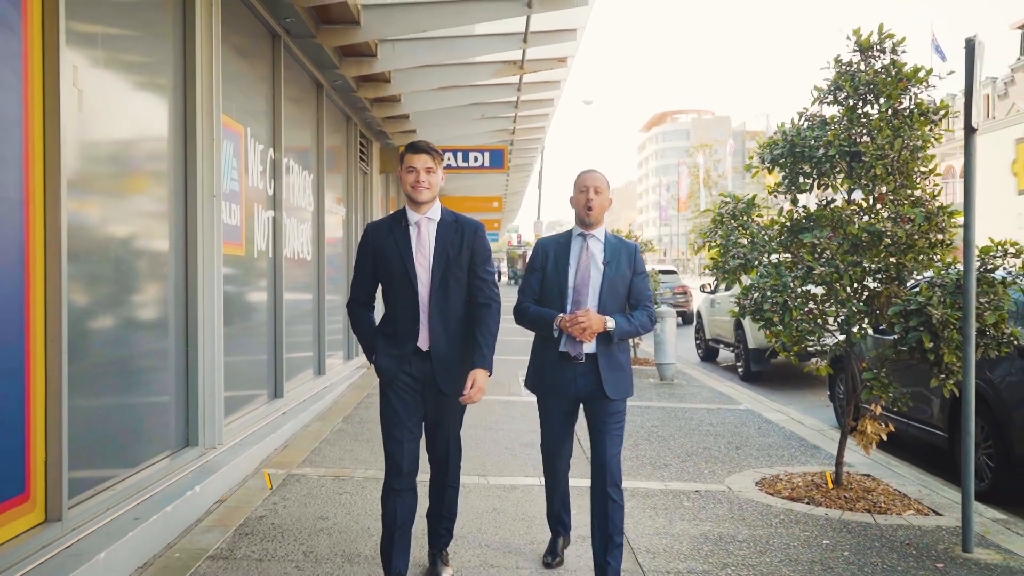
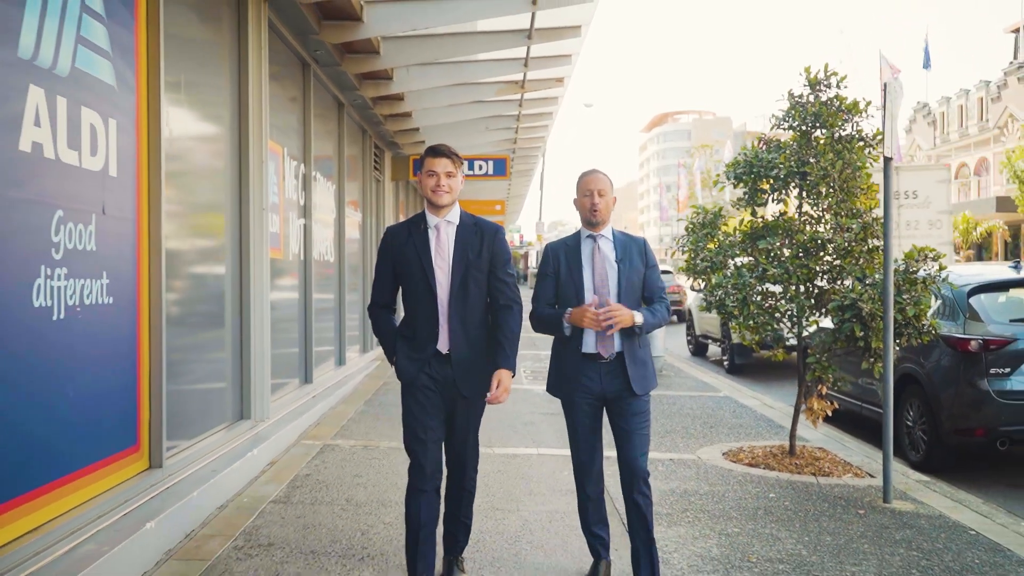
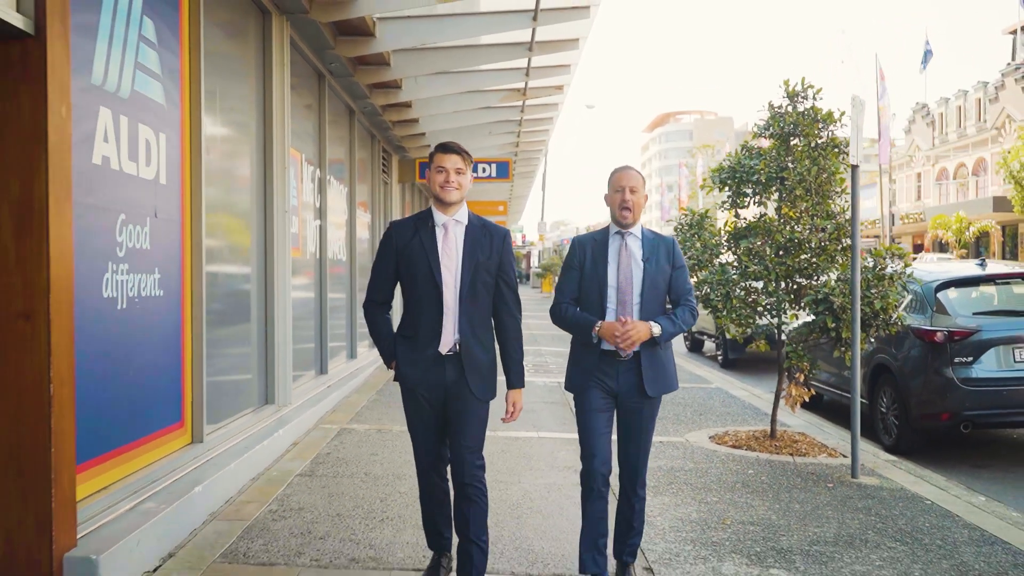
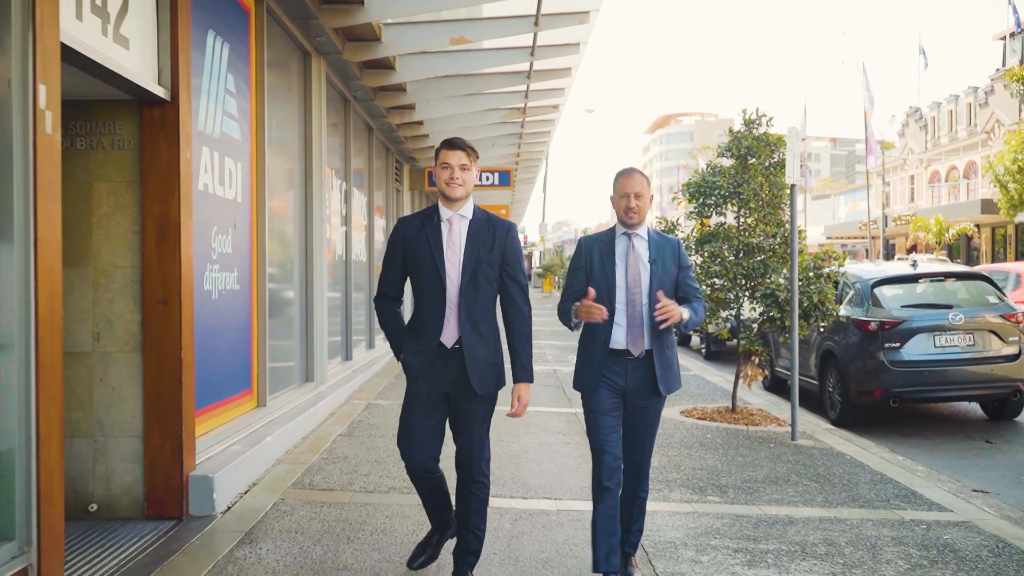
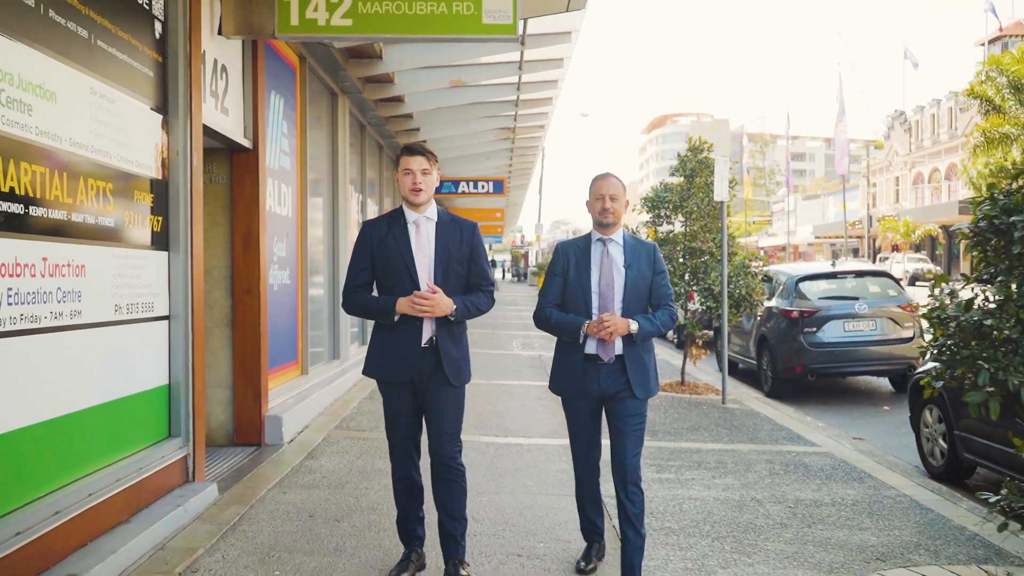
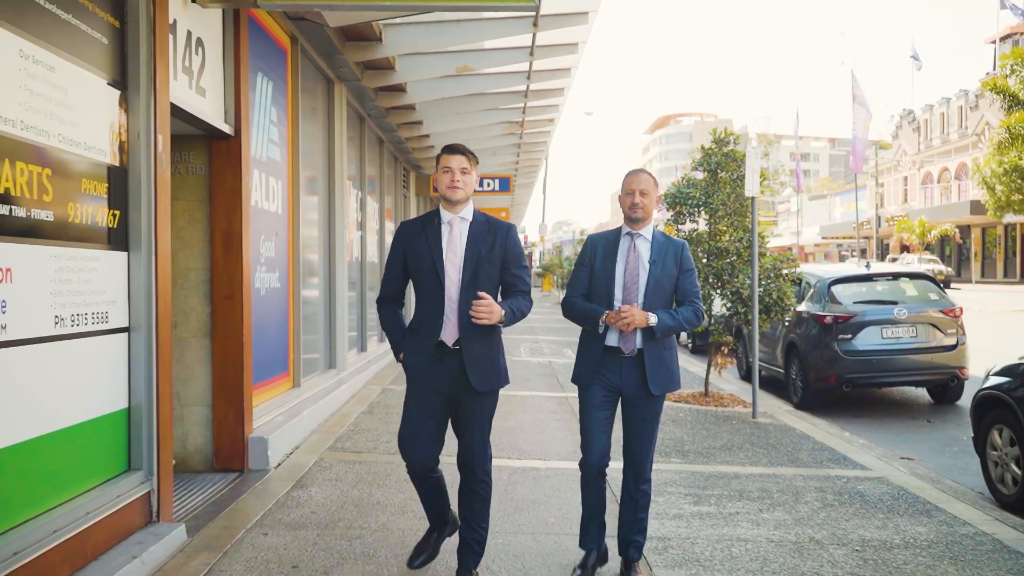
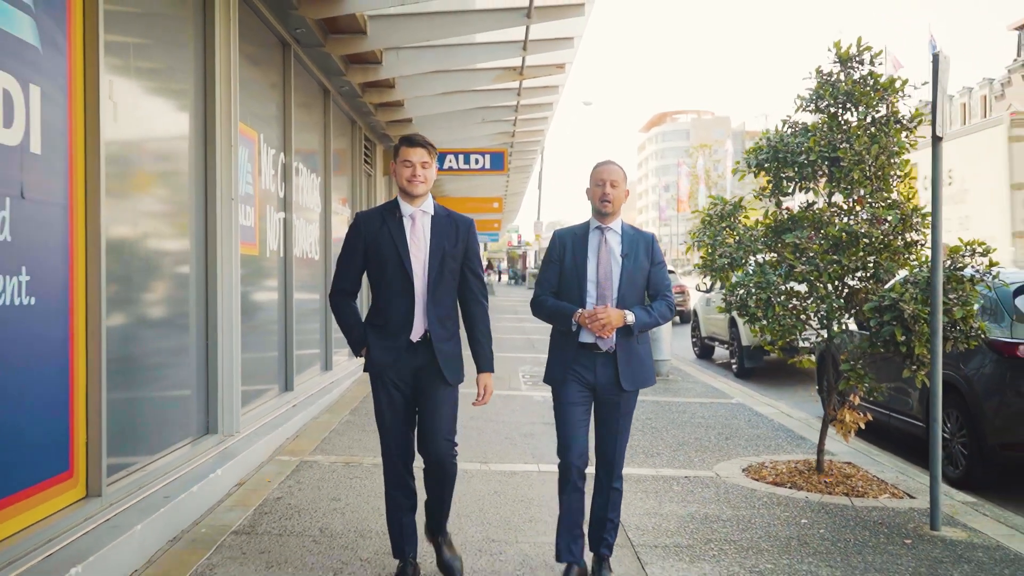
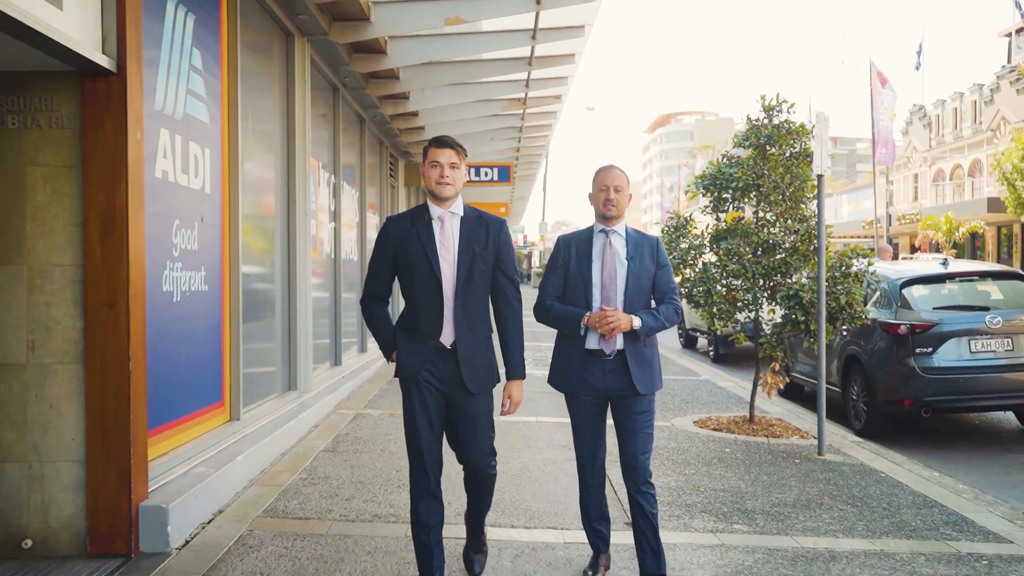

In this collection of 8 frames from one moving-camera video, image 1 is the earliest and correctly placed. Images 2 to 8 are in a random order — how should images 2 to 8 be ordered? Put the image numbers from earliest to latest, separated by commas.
7, 2, 3, 8, 4, 6, 5
